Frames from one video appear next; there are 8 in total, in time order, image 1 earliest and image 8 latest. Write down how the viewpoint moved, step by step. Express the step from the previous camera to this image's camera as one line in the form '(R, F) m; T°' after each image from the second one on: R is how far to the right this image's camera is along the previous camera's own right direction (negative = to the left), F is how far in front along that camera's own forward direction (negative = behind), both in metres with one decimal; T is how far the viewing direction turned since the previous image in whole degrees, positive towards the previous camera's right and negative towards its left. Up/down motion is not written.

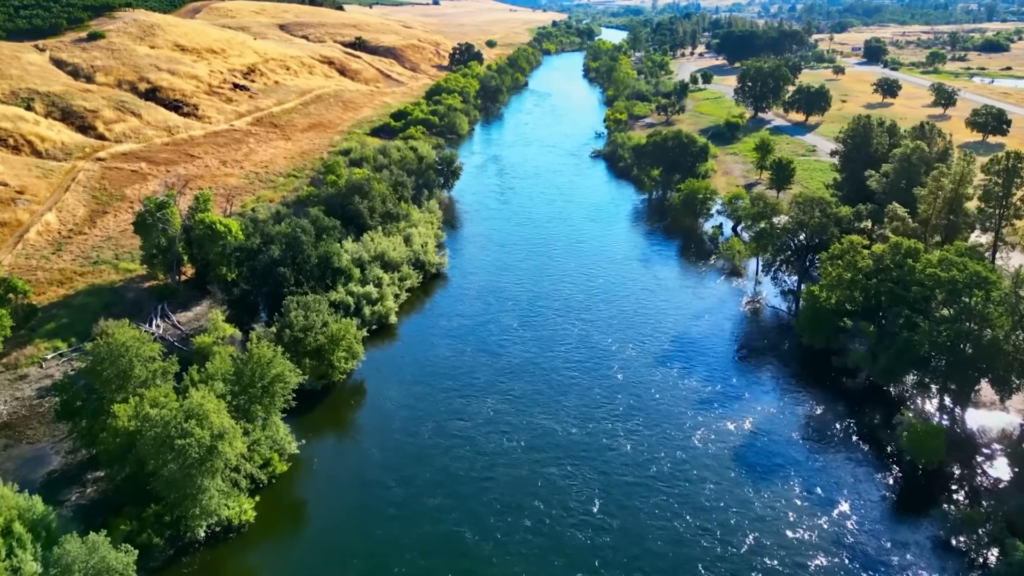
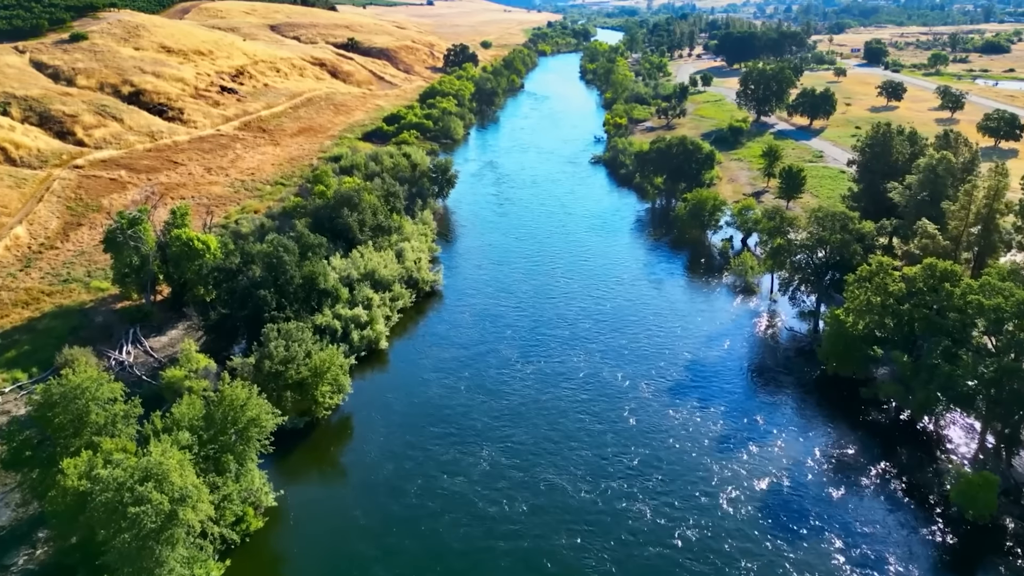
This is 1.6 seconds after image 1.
(-0.3, +3.7) m; 0°
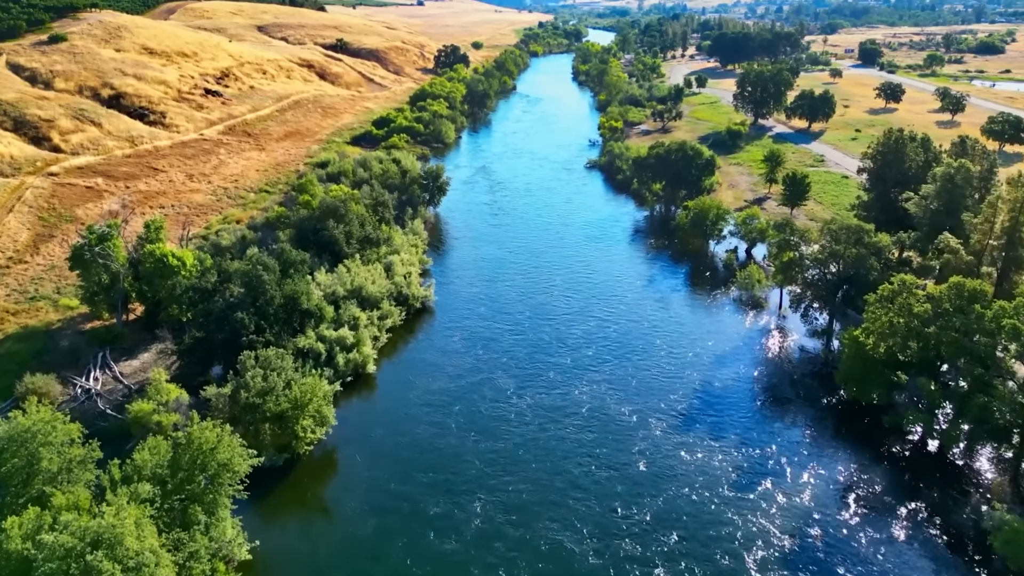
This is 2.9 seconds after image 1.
(-0.3, +3.0) m; +1°
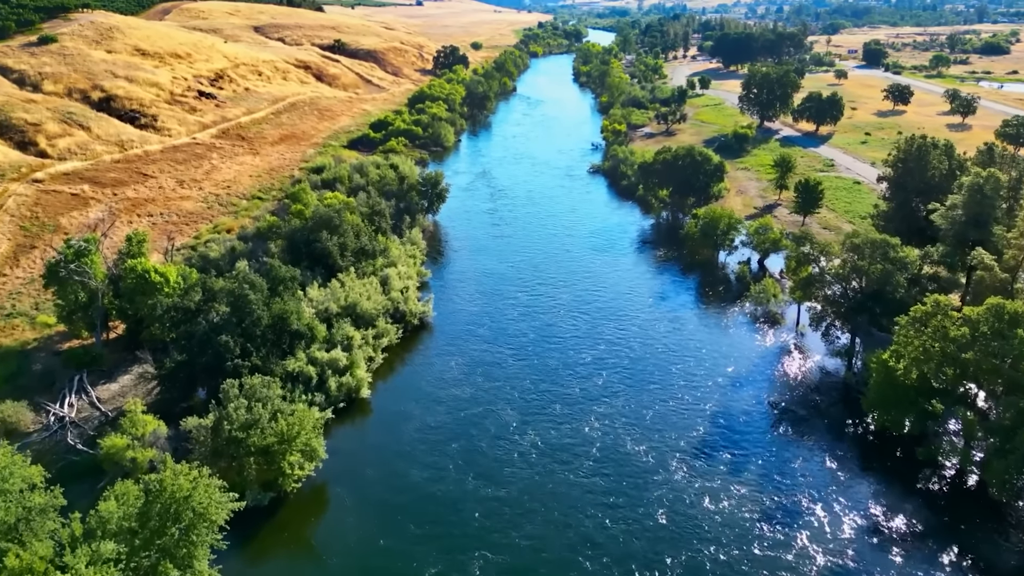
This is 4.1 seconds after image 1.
(-0.3, +2.8) m; 0°
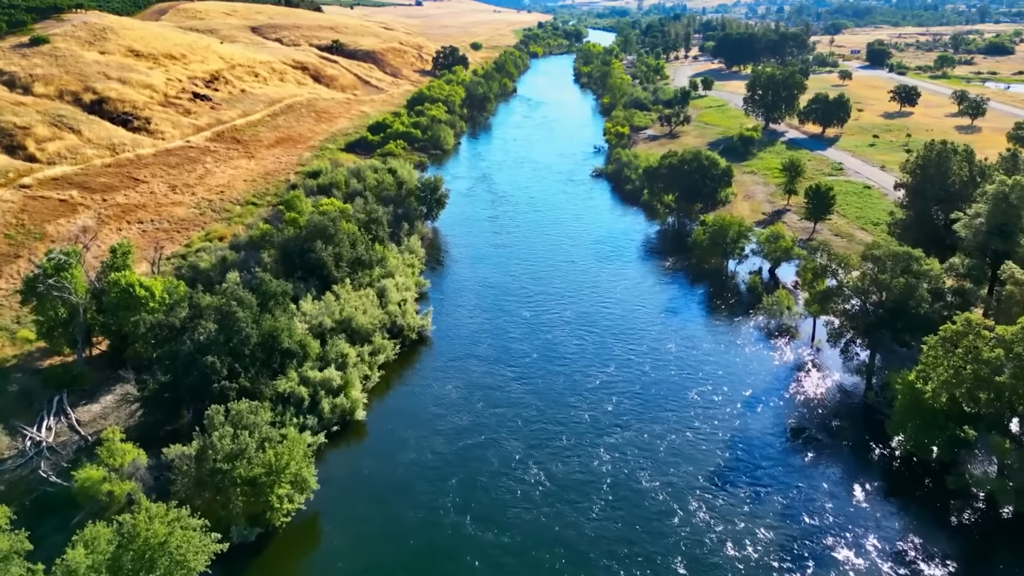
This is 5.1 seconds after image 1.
(-0.2, +2.2) m; 0°
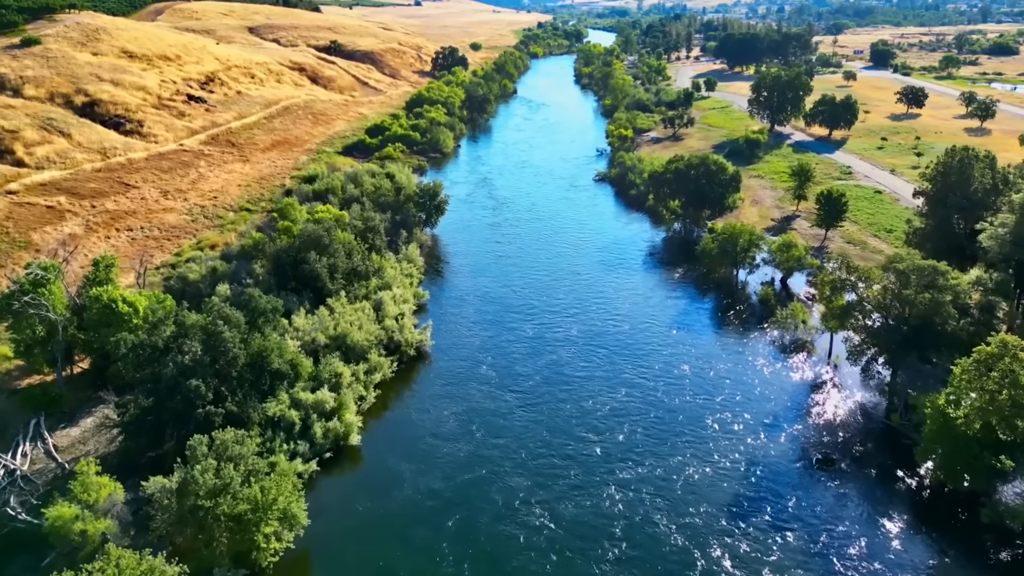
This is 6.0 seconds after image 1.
(-0.2, +2.2) m; 0°
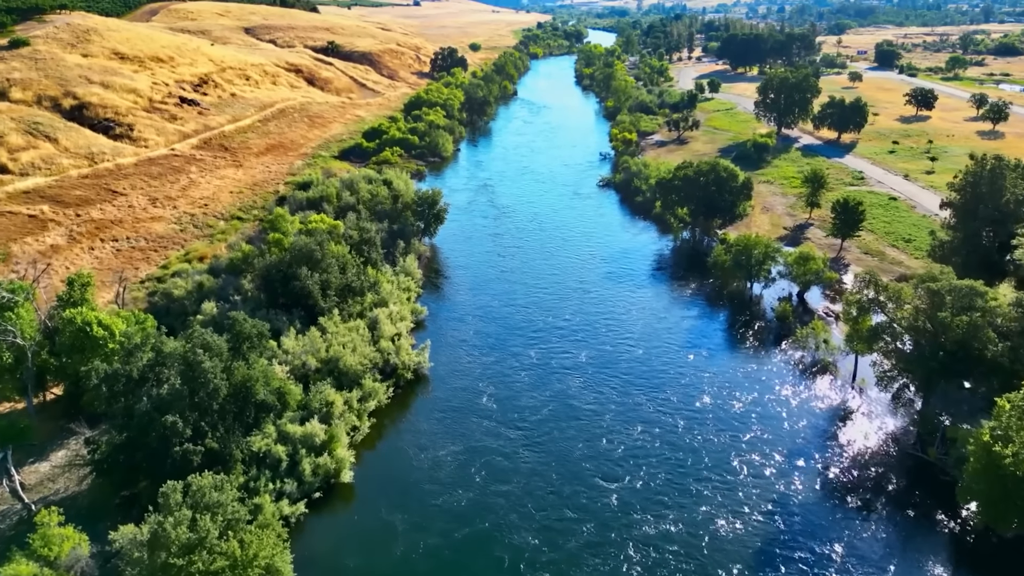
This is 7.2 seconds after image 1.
(-0.3, +2.9) m; 0°
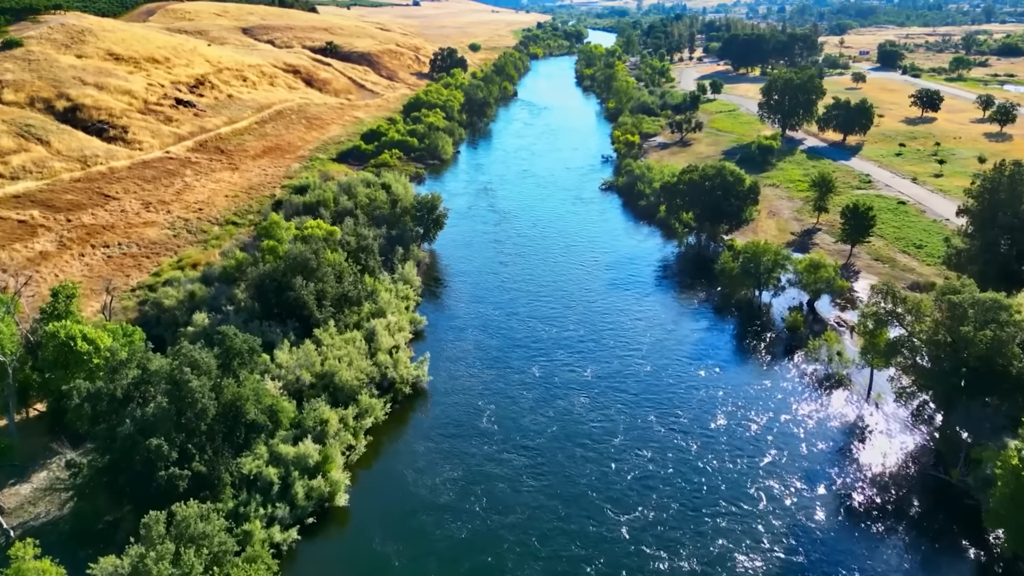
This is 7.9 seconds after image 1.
(-0.2, +1.6) m; 0°
